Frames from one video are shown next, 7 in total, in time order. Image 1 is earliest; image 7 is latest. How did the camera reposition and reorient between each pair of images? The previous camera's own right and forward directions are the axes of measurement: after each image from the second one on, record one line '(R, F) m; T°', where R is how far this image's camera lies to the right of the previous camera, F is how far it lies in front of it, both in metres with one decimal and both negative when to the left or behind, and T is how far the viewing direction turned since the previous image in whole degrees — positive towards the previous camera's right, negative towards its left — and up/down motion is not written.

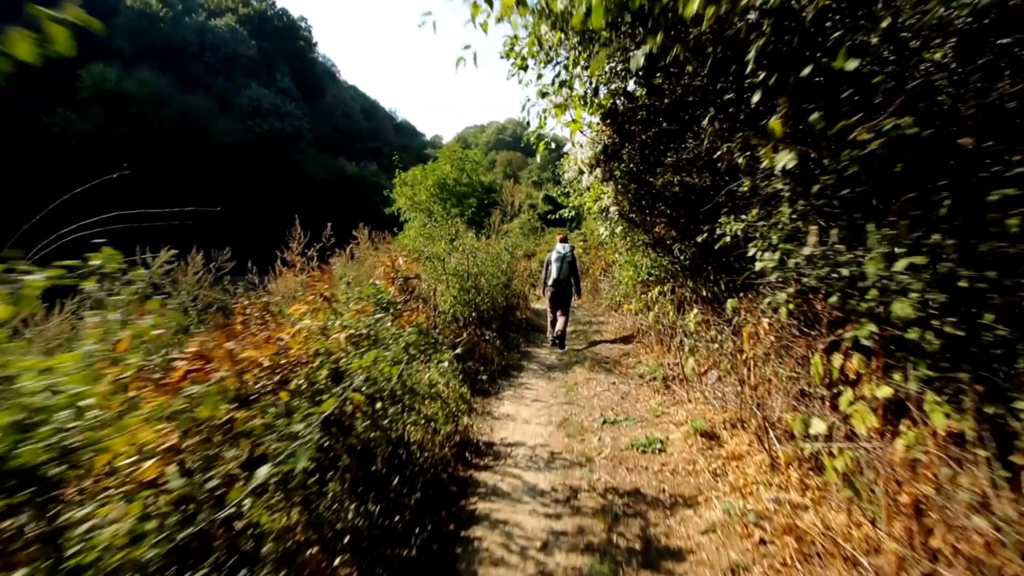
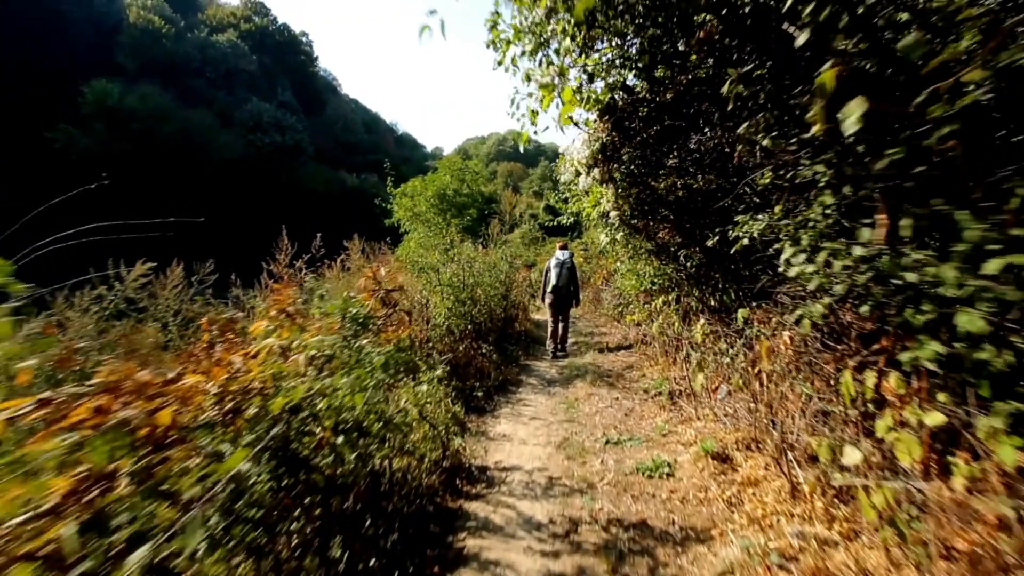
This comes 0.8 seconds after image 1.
(+0.1, +0.3) m; 0°
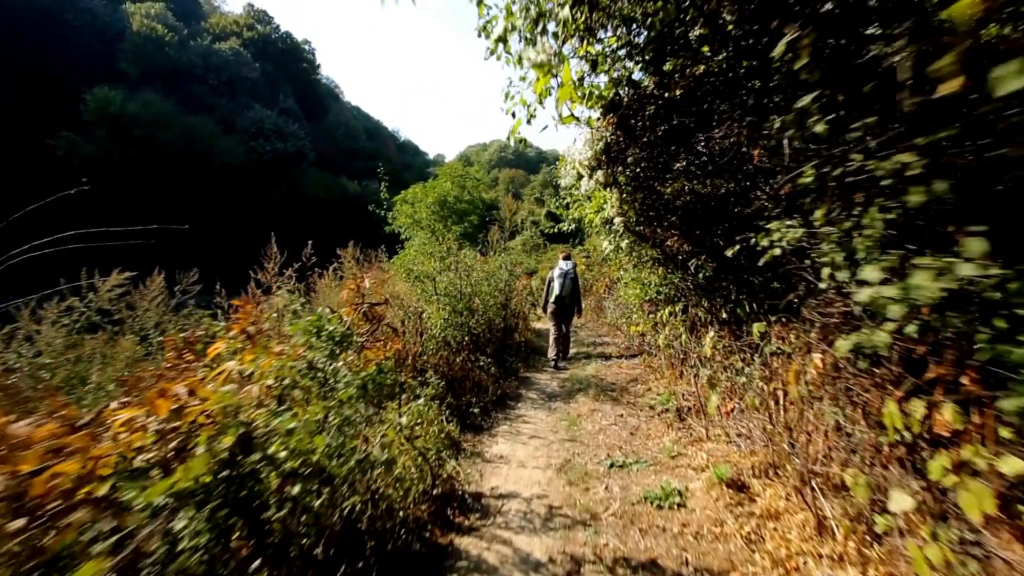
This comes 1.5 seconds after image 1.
(0.0, +0.3) m; 0°
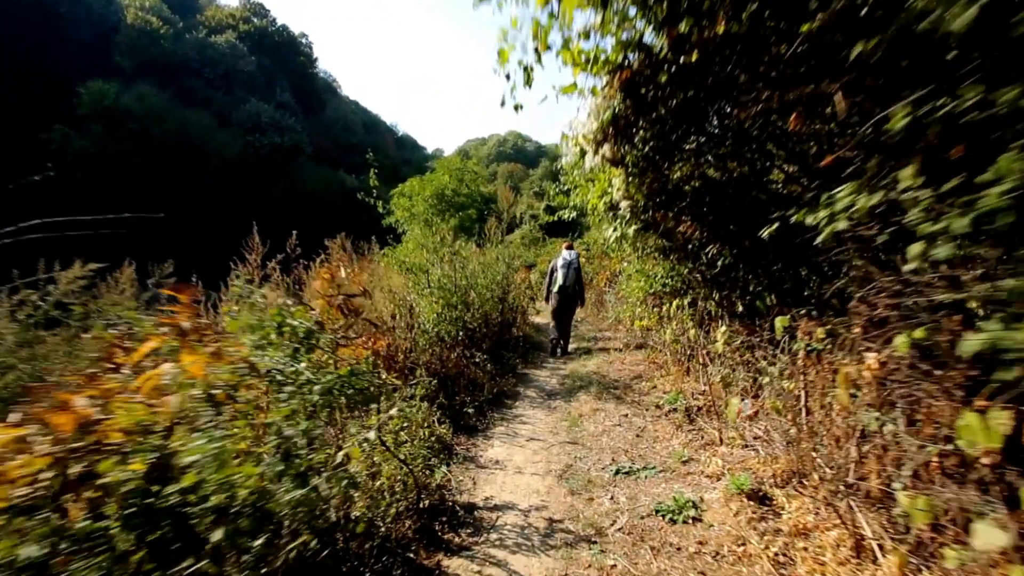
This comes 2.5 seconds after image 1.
(0.0, +0.4) m; 0°
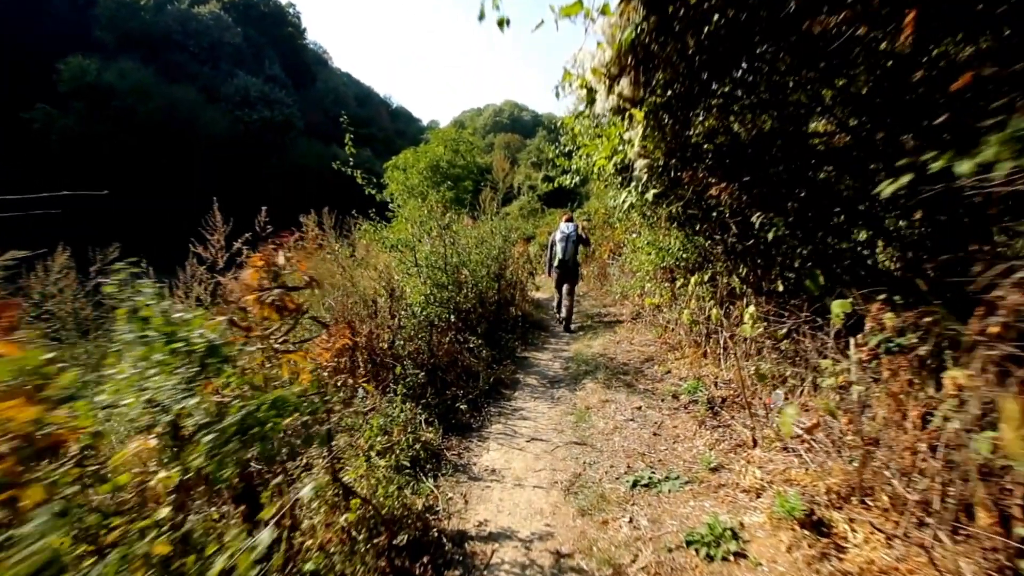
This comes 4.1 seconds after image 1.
(0.0, +0.6) m; 0°
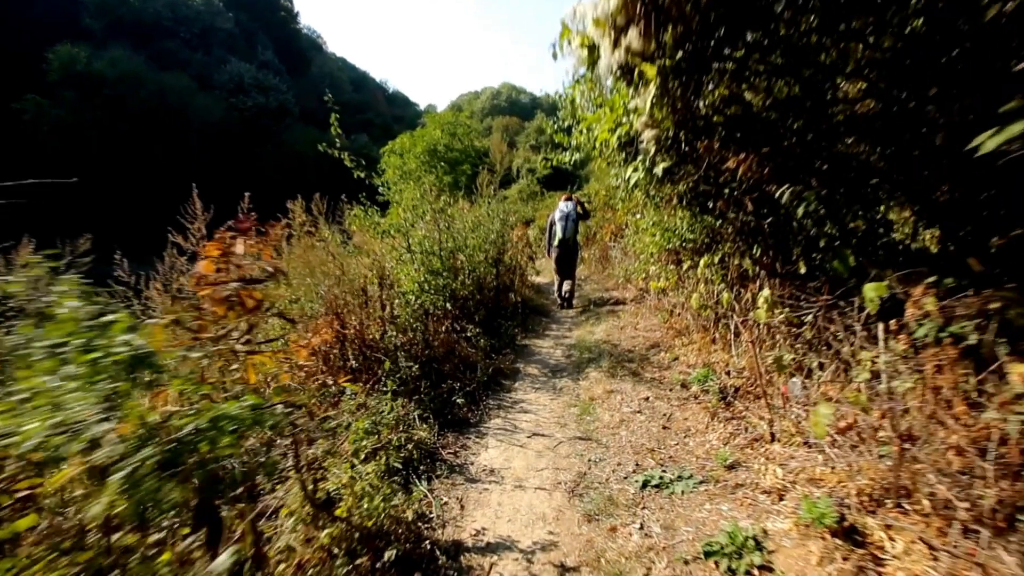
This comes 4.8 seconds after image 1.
(0.0, +0.3) m; 0°
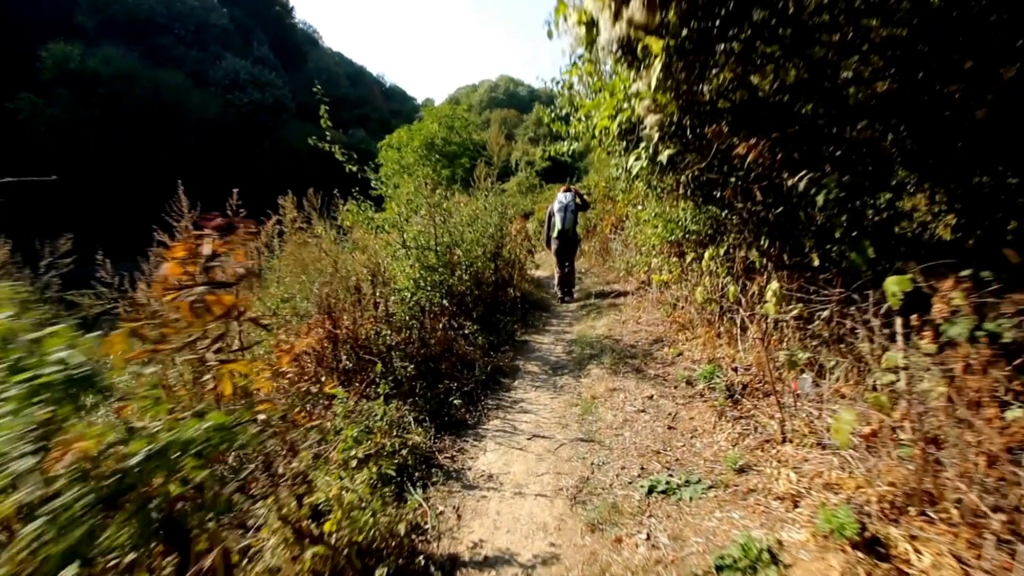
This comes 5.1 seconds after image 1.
(0.0, +0.2) m; 0°
